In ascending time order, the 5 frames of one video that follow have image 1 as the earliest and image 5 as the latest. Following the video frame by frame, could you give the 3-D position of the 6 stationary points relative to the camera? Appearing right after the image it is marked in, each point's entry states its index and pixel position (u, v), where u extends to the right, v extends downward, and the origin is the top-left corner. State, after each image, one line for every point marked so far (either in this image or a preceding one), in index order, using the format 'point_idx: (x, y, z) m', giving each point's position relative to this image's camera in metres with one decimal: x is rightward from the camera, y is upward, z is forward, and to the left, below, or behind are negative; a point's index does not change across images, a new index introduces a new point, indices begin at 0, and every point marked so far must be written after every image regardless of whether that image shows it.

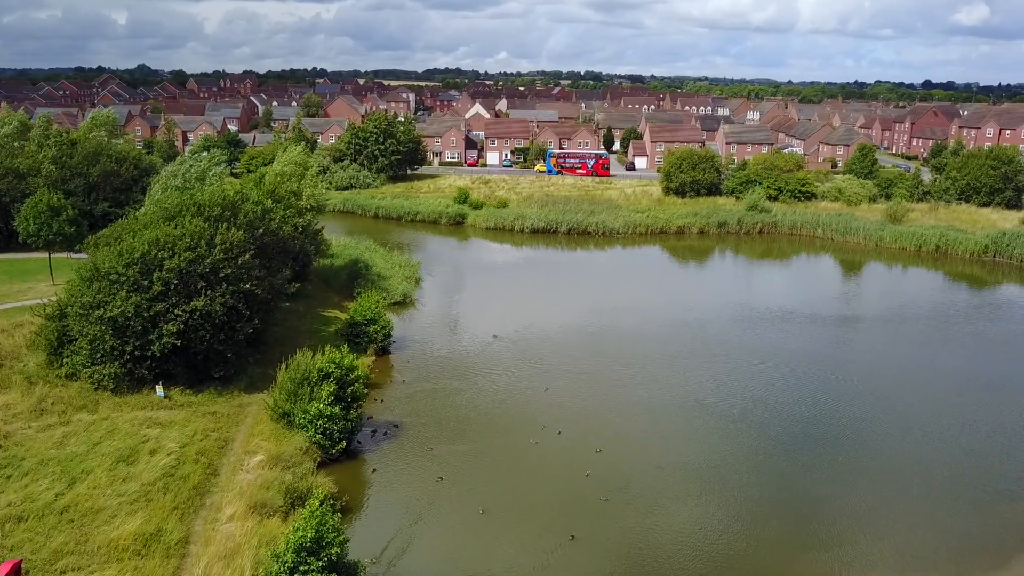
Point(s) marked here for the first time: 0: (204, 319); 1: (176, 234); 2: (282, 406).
0: (-7.2, -0.7, +17.3) m
1: (-8.1, +1.3, +17.9) m
2: (-5.0, -2.6, +16.1) m
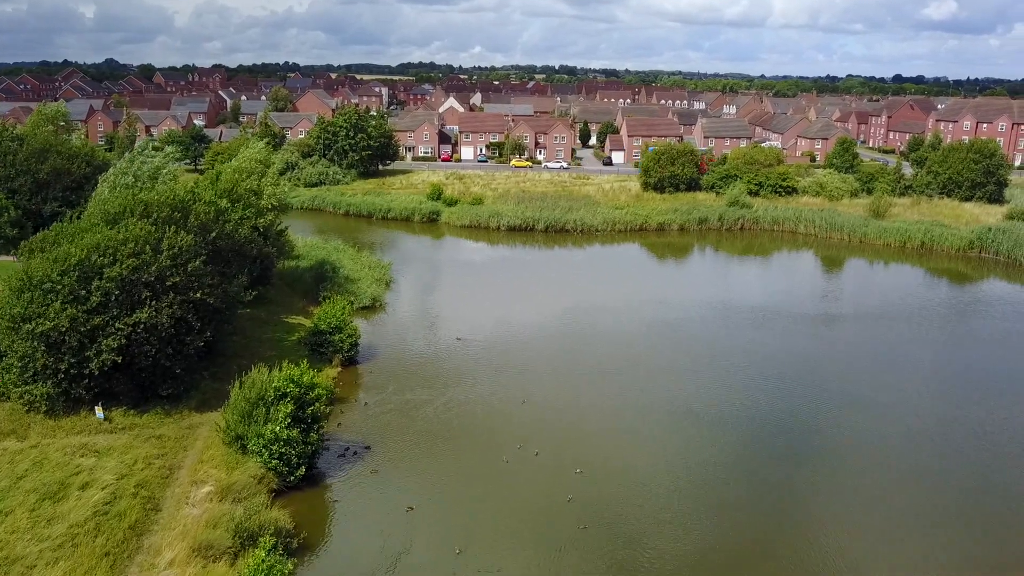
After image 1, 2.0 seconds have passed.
0: (-7.7, -1.0, +15.8) m
1: (-8.6, +1.1, +16.2) m
2: (-5.5, -2.8, +14.6) m
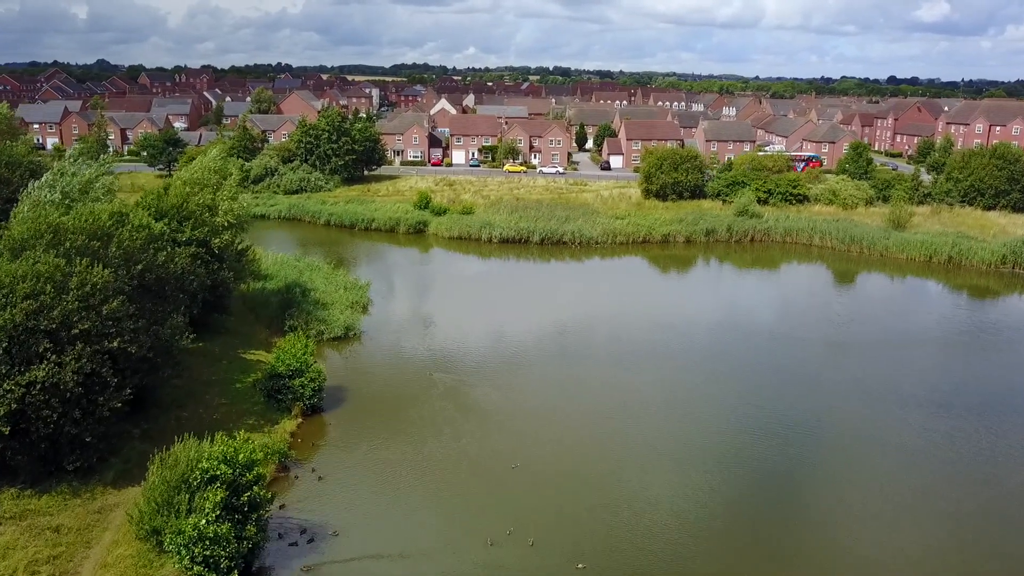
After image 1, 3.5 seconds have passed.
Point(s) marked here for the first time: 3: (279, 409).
0: (-7.9, -1.8, +12.6) m
1: (-8.8, +0.3, +13.1) m
2: (-5.6, -3.6, +11.5) m
3: (-5.6, -2.9, +17.7) m
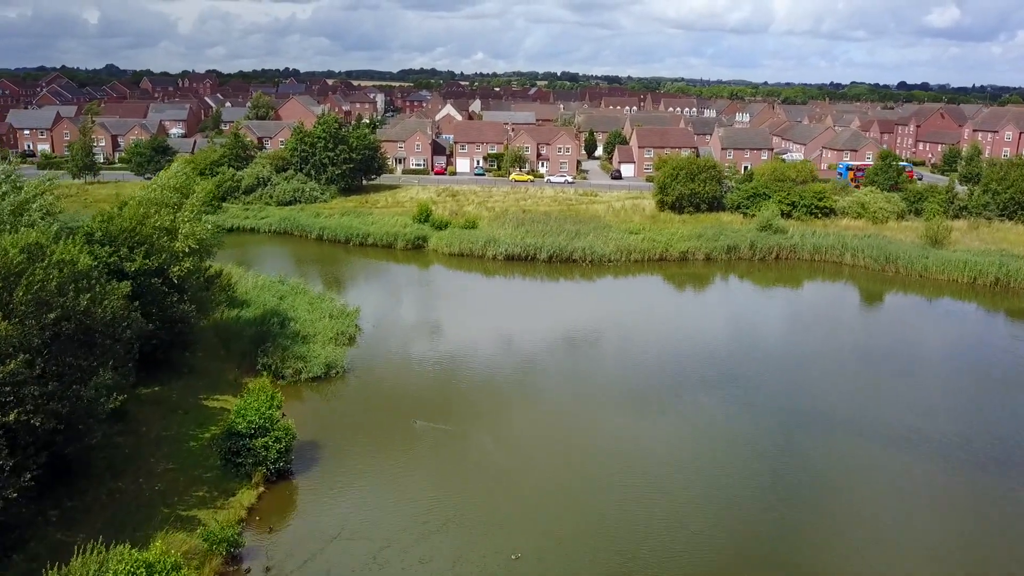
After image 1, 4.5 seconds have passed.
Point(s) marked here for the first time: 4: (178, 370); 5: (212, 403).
0: (-7.9, -2.6, +9.9) m
1: (-8.8, -0.6, +10.4) m
2: (-5.6, -4.4, +8.7) m
3: (-5.5, -3.7, +14.9) m
4: (-8.6, -2.1, +19.1) m
5: (-7.2, -2.7, +17.8) m
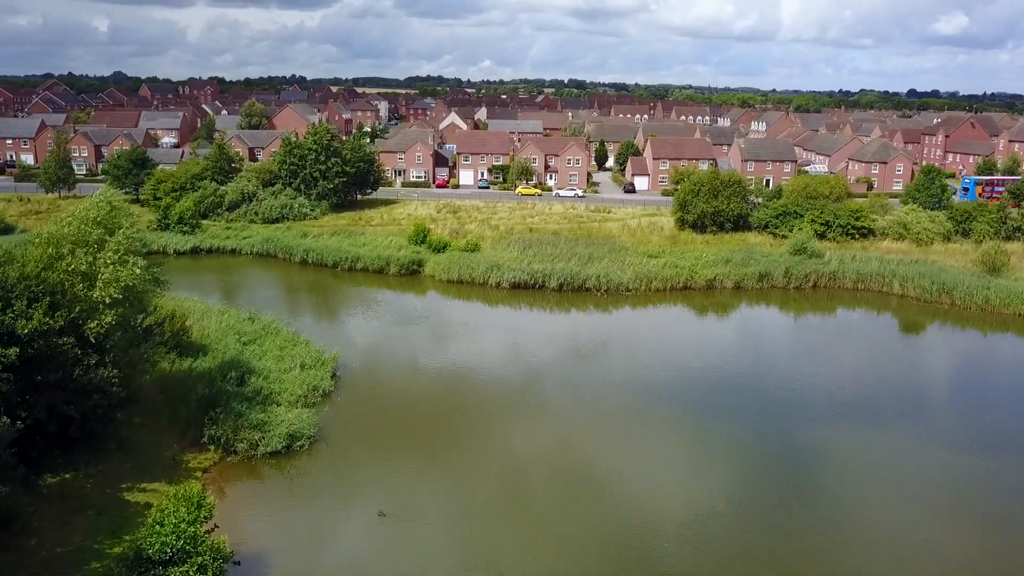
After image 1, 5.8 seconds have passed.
0: (-7.9, -3.7, +6.1) m
1: (-8.8, -1.7, +6.6) m
2: (-5.6, -5.5, +4.9) m
3: (-5.4, -4.9, +11.1) m
4: (-8.5, -3.2, +15.4) m
5: (-7.1, -3.9, +14.1) m
